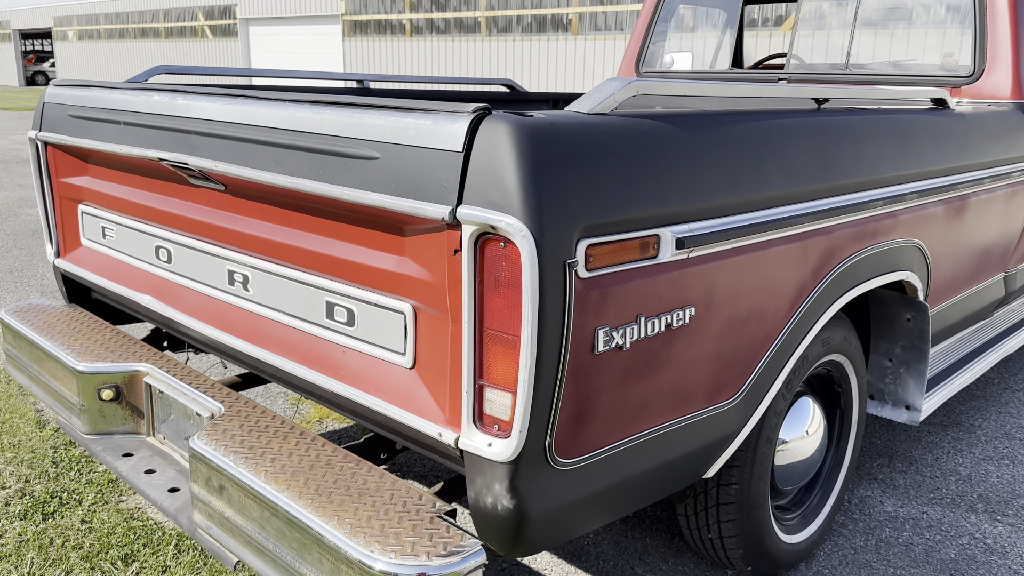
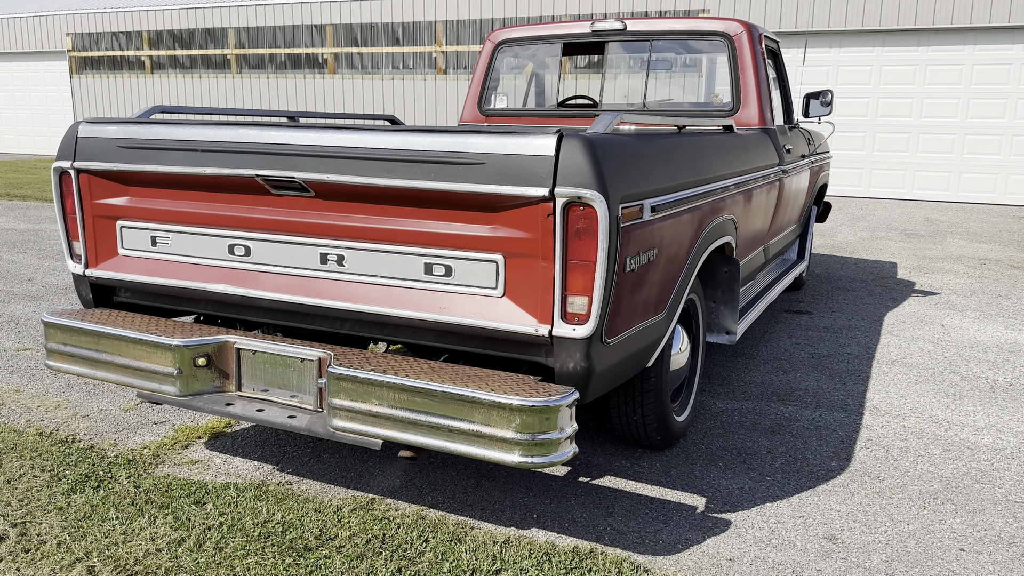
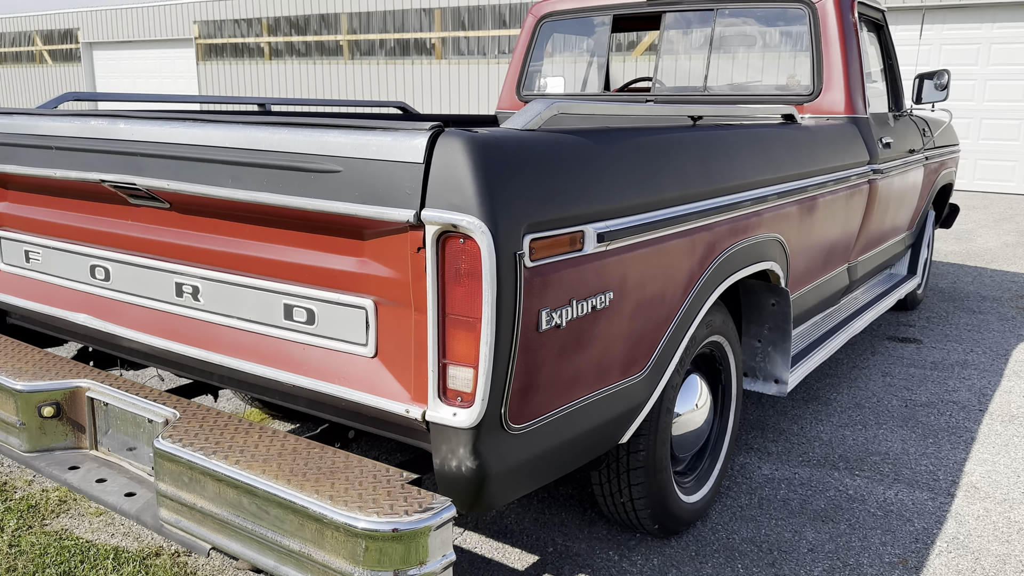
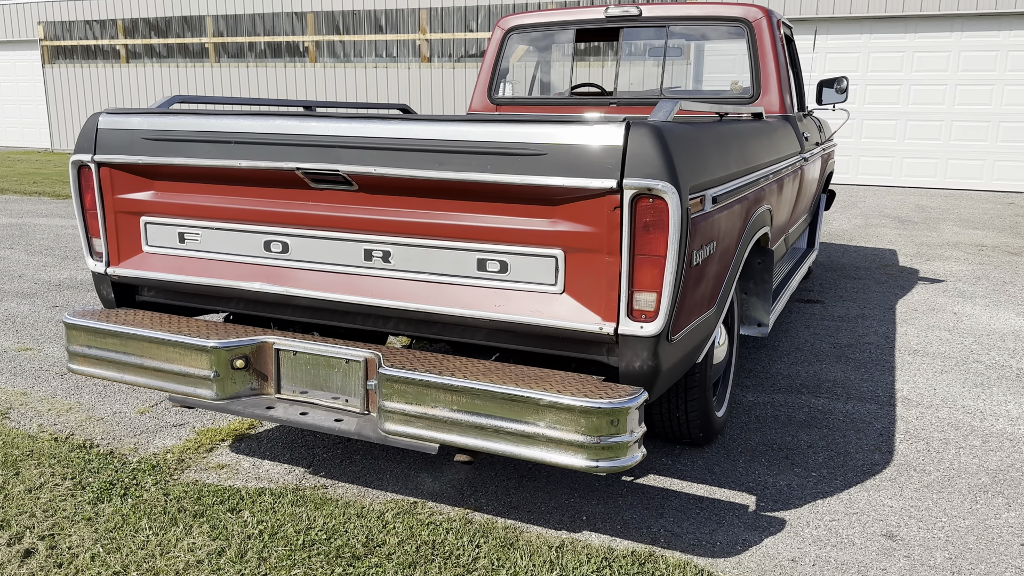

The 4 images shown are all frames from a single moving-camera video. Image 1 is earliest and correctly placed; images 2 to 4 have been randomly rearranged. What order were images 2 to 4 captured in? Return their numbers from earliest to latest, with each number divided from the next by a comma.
3, 2, 4
